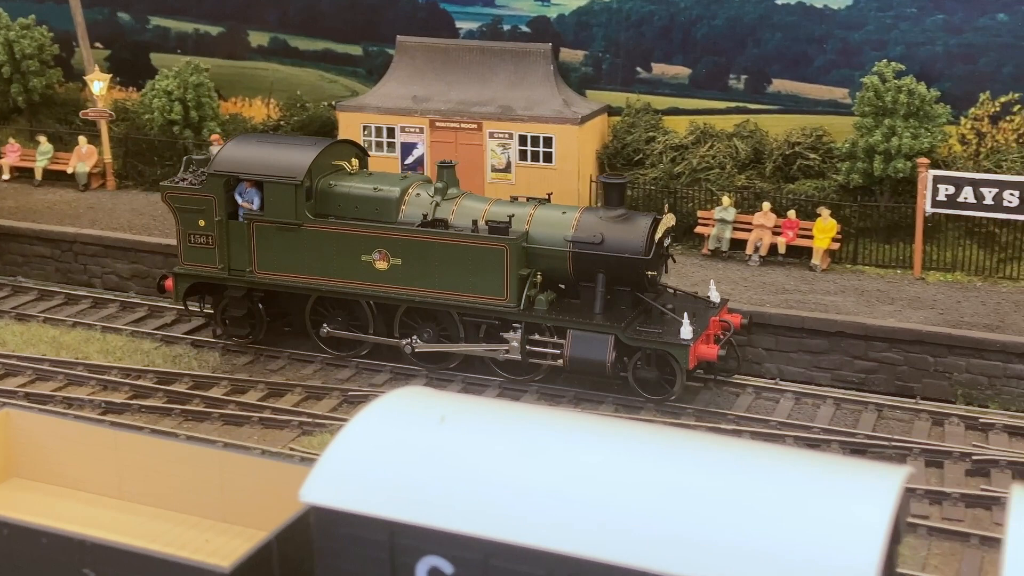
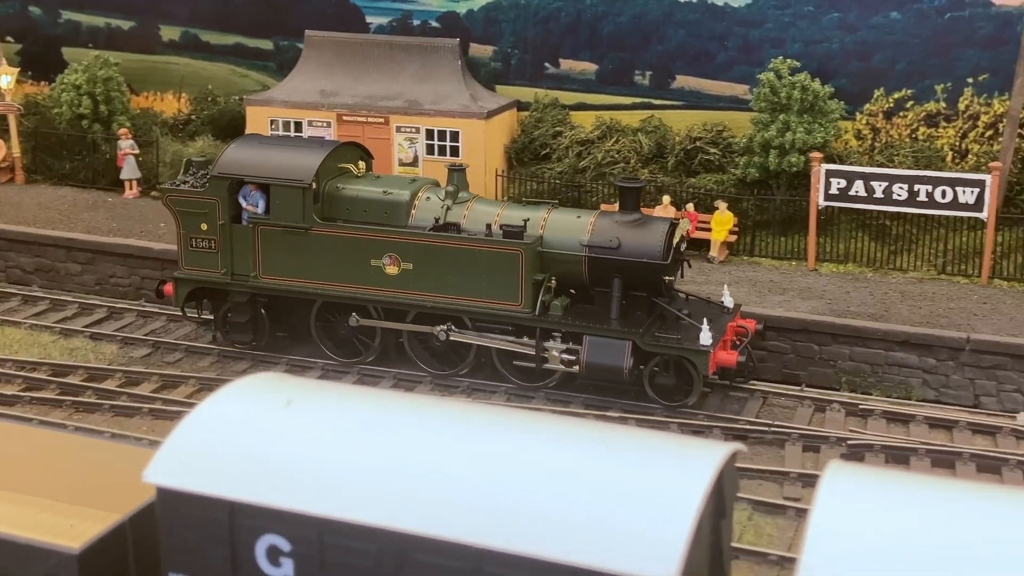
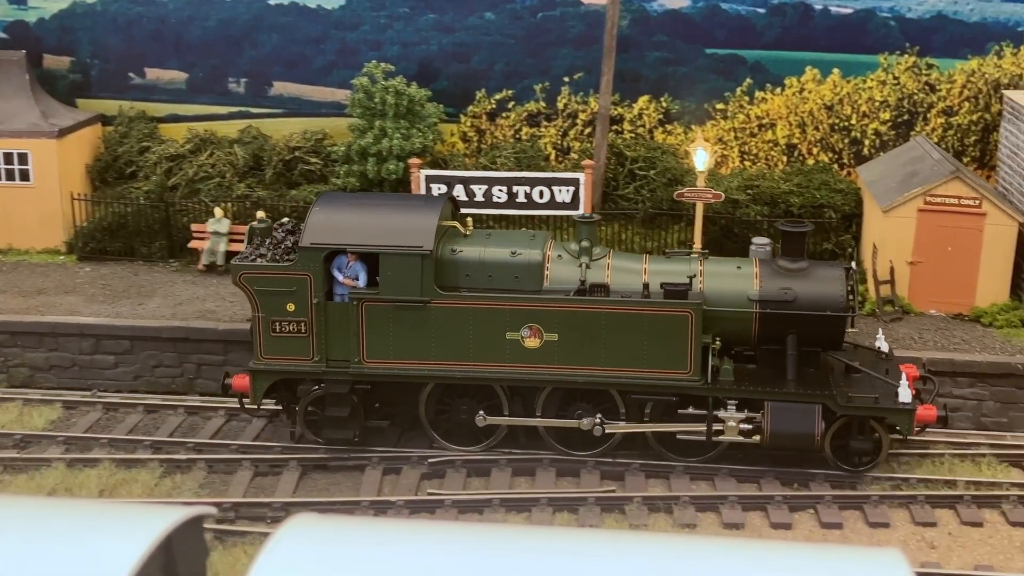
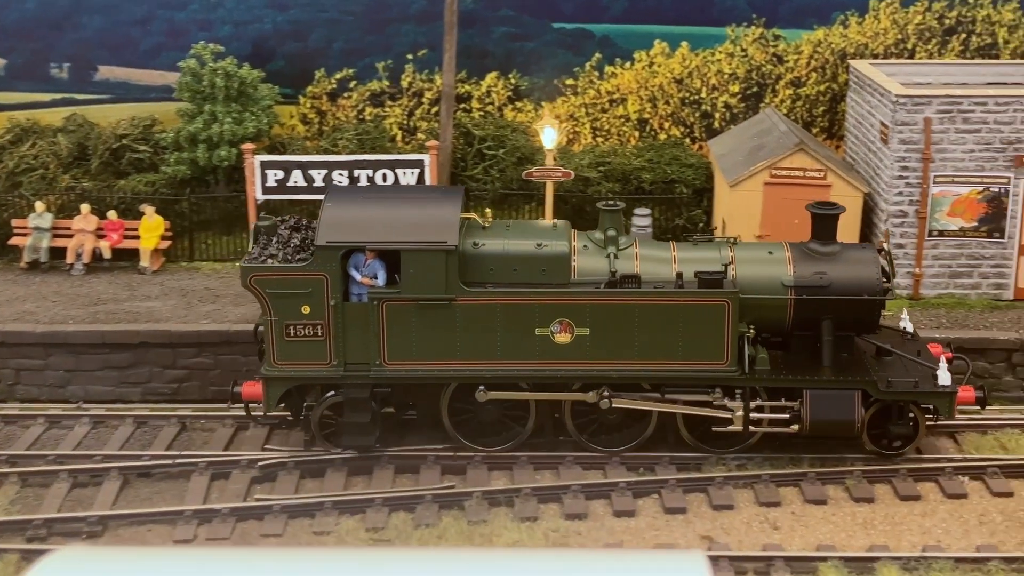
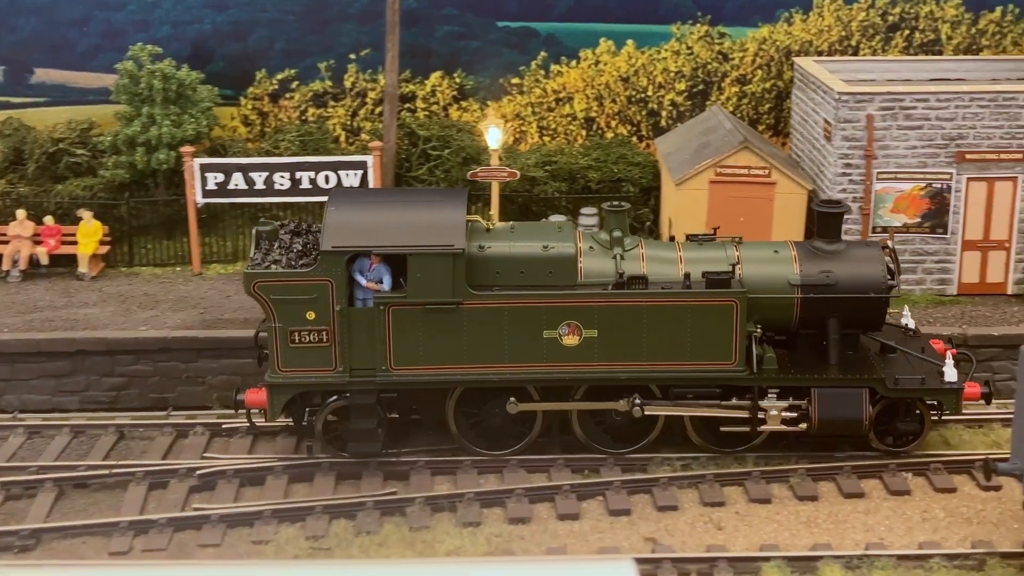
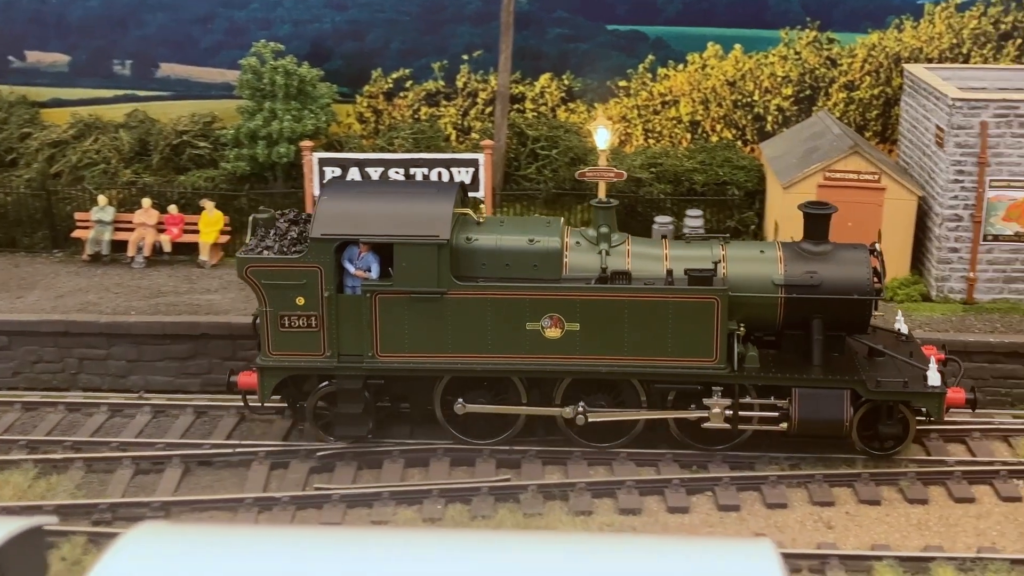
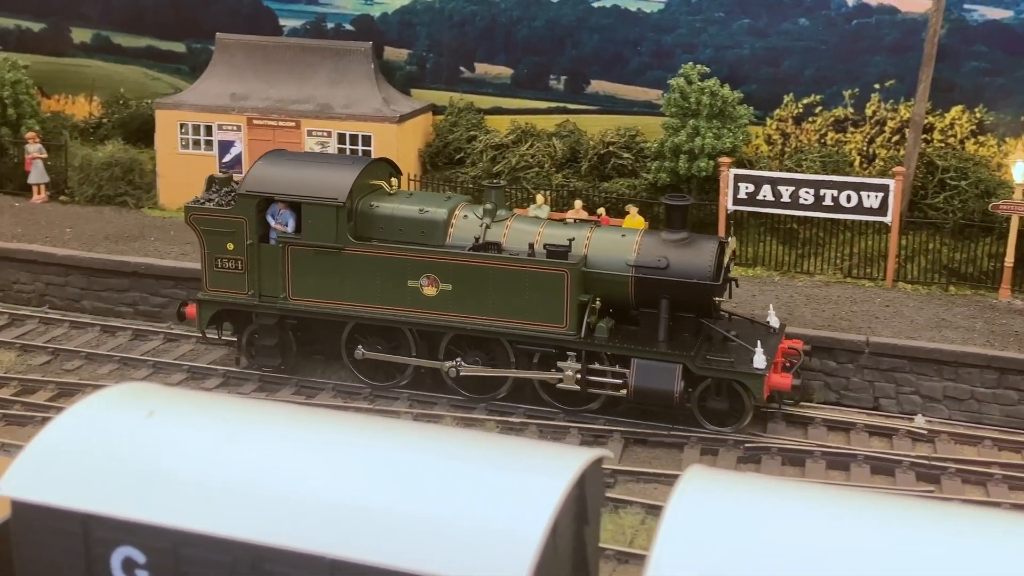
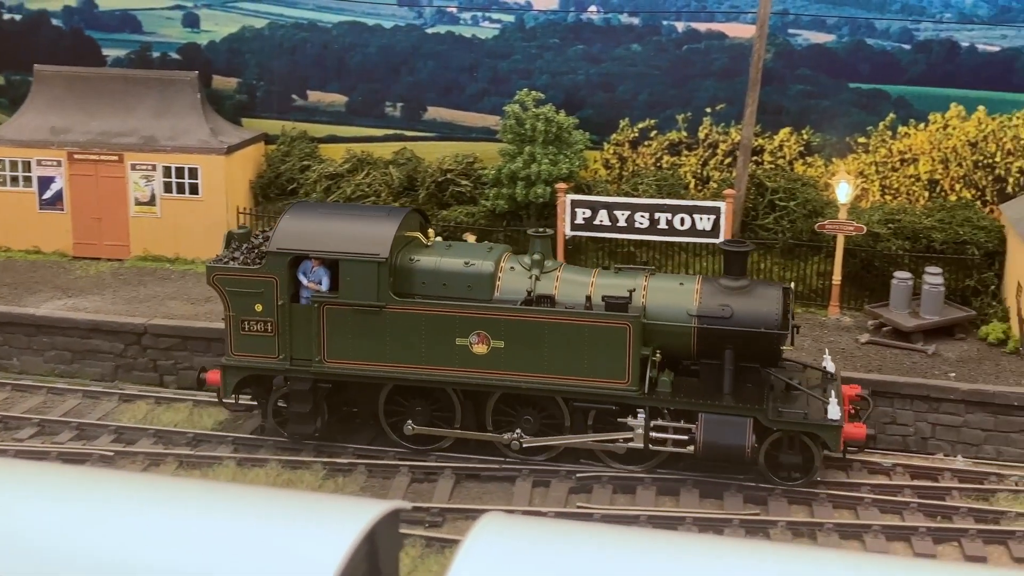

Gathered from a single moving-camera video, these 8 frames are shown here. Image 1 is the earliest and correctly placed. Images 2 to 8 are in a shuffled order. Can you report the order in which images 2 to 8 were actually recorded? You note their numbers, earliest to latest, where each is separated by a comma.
2, 7, 8, 3, 6, 4, 5
